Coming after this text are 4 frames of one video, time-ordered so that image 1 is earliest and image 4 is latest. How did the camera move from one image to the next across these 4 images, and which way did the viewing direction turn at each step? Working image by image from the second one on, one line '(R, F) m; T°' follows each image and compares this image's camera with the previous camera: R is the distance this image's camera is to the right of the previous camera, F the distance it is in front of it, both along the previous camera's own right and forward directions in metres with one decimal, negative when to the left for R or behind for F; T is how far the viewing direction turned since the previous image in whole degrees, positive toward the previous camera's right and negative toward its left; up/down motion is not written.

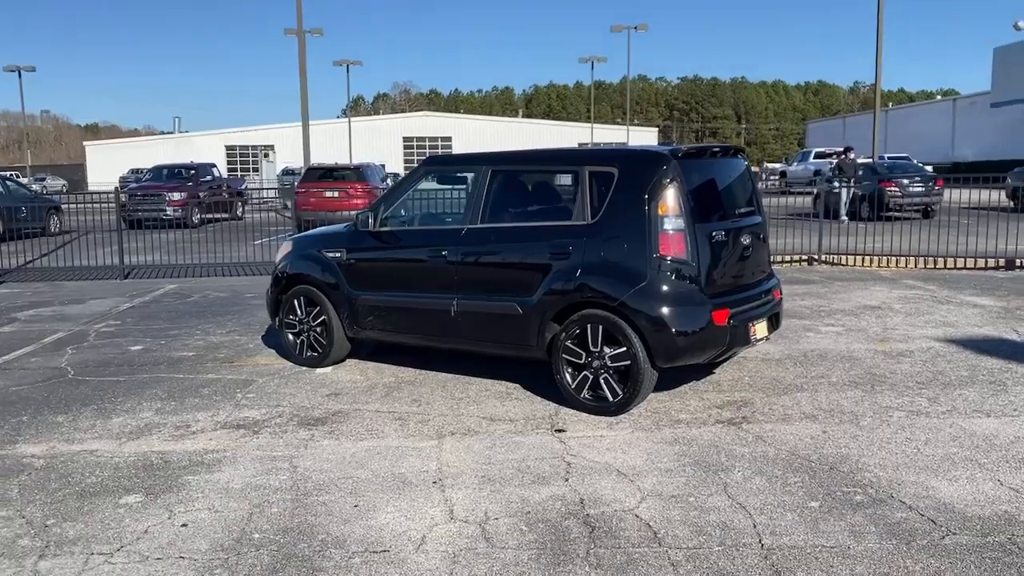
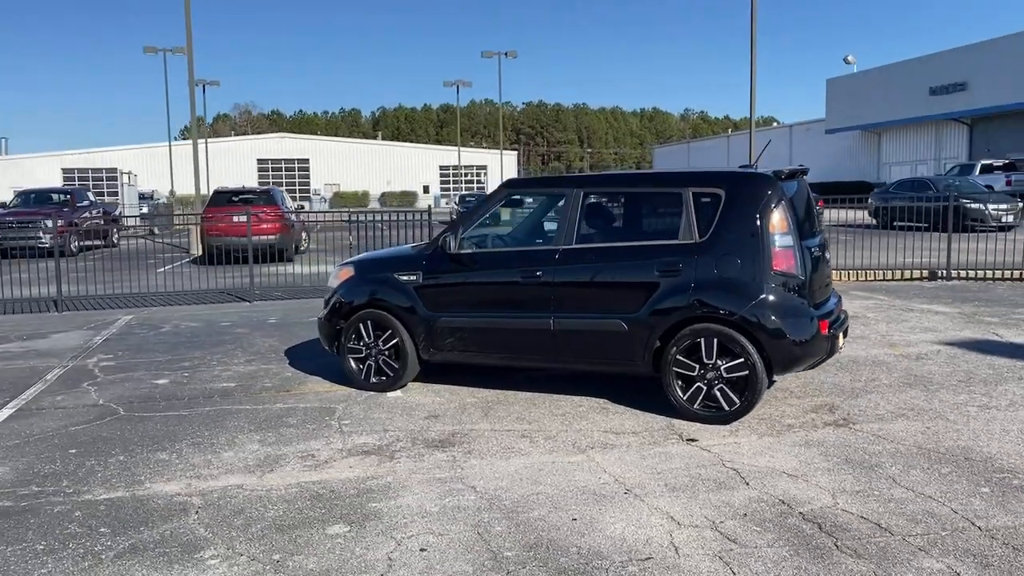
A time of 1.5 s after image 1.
(-1.8, 0.0) m; +10°
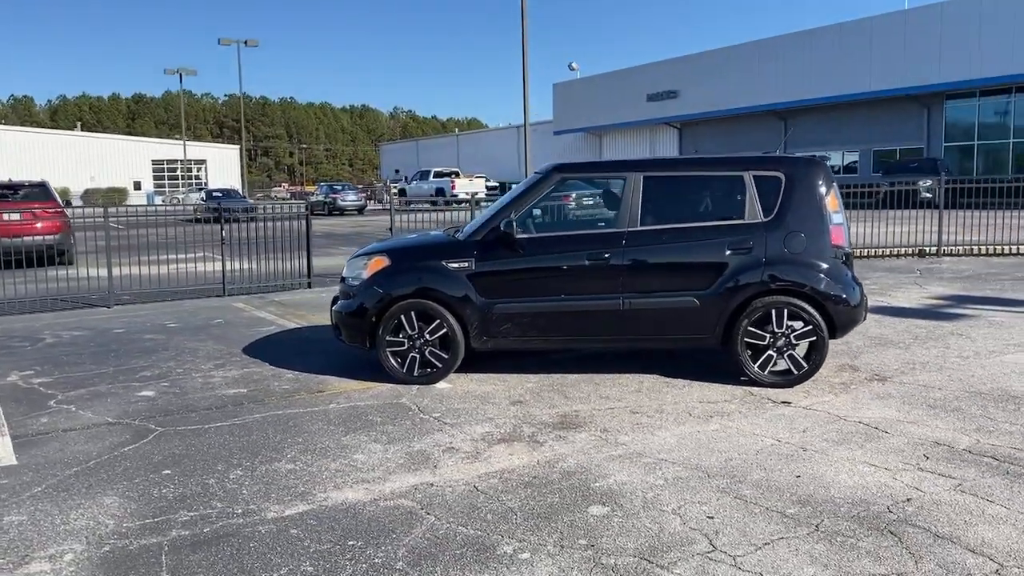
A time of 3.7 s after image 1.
(-2.6, +0.4) m; +19°
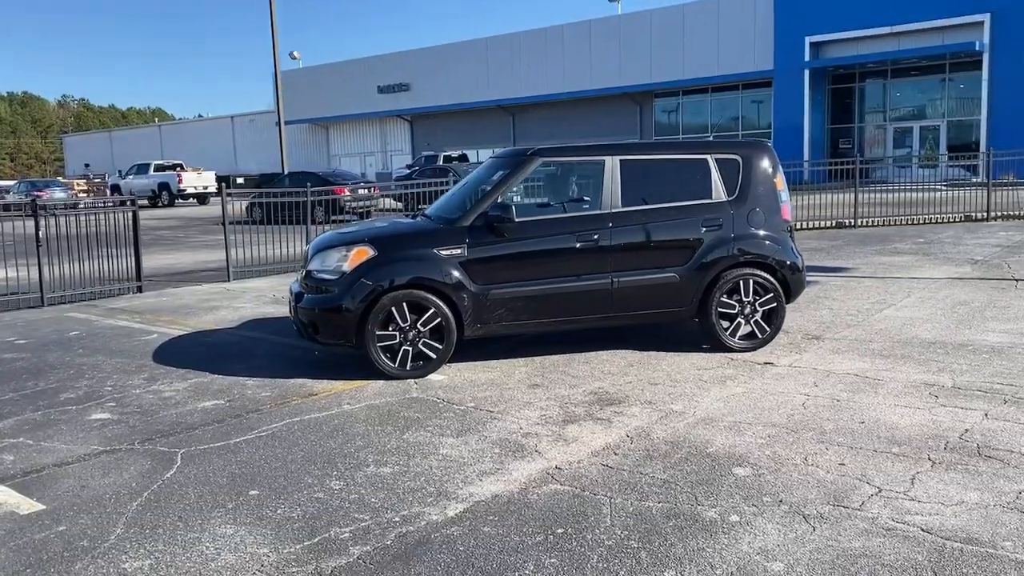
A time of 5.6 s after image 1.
(-2.2, +0.4) m; +19°
